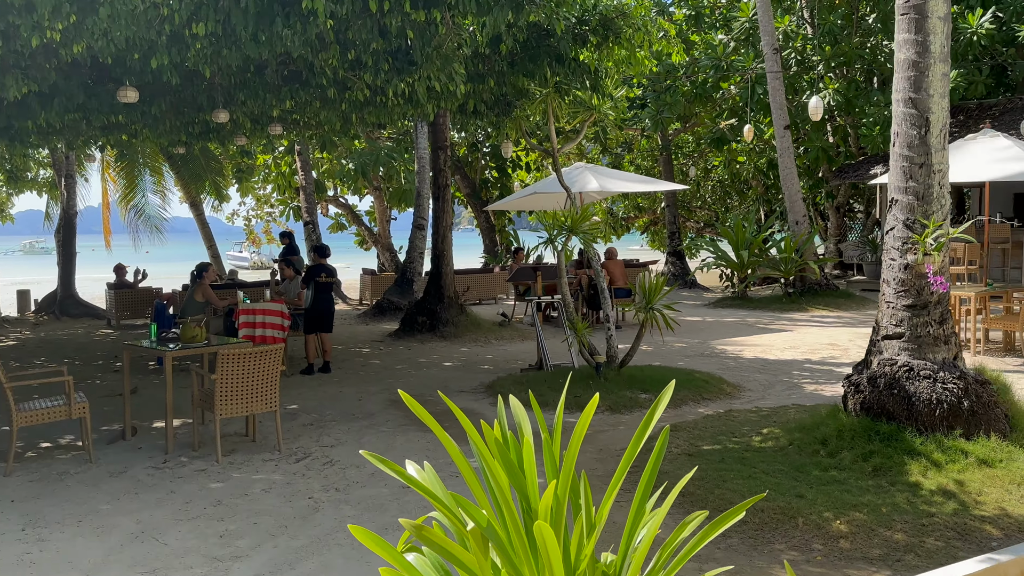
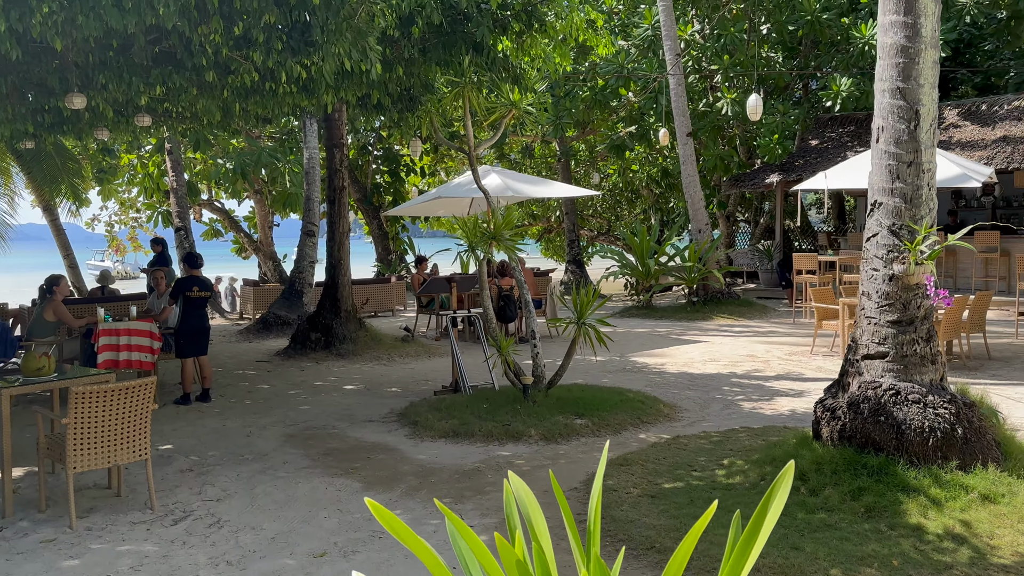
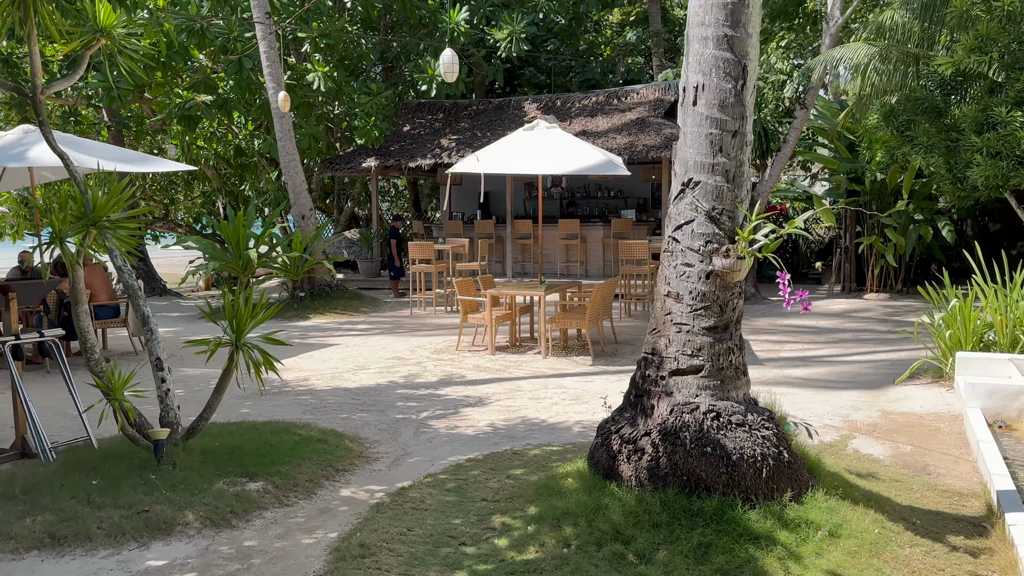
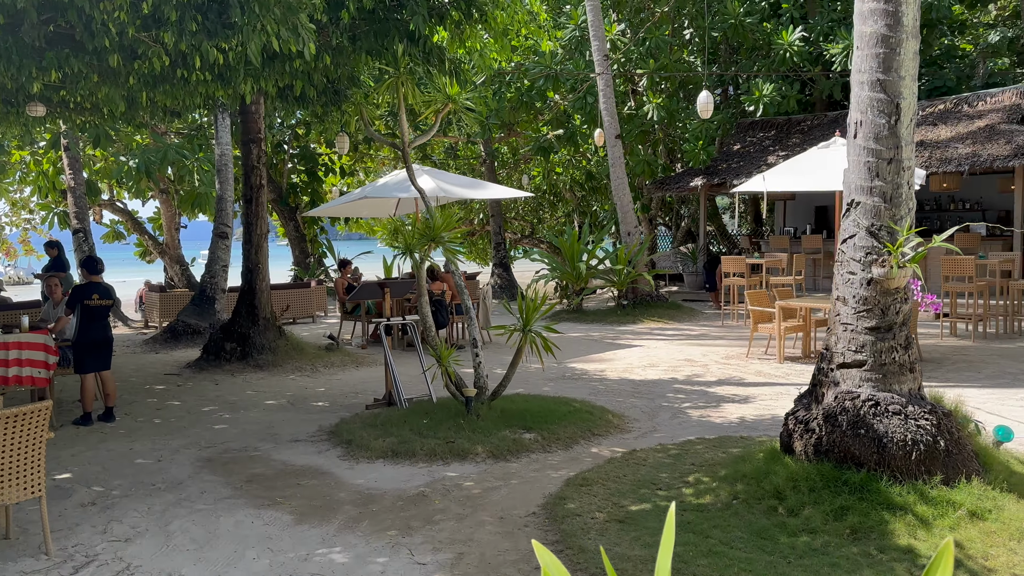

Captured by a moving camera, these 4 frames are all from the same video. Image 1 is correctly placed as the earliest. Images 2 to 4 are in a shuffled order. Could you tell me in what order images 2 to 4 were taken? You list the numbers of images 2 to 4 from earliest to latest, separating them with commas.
2, 4, 3
